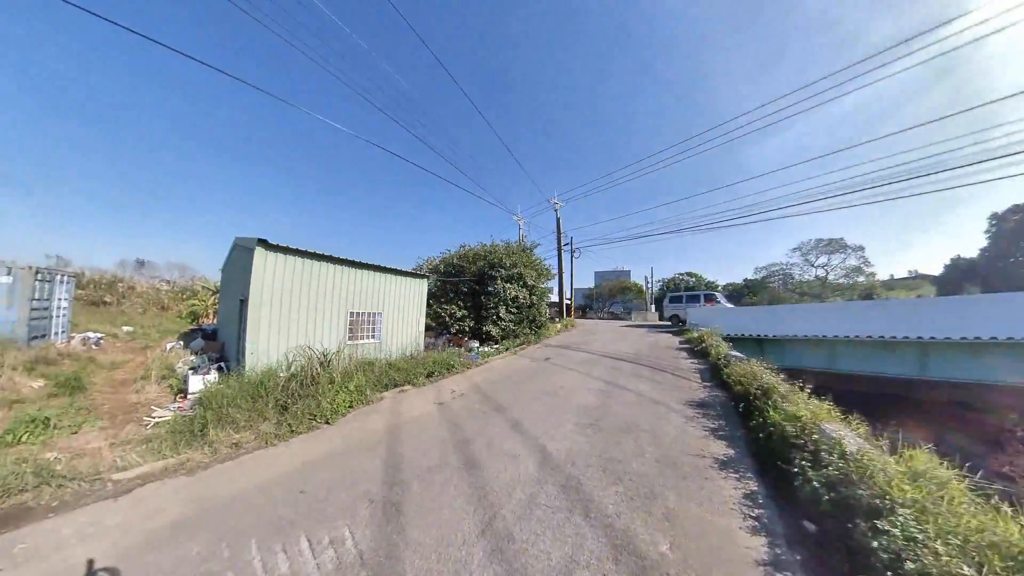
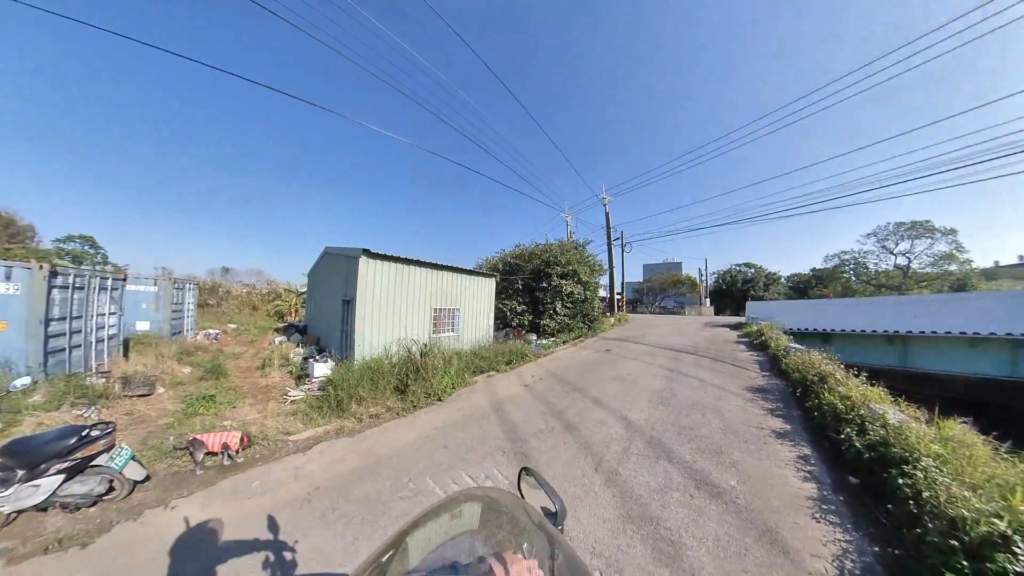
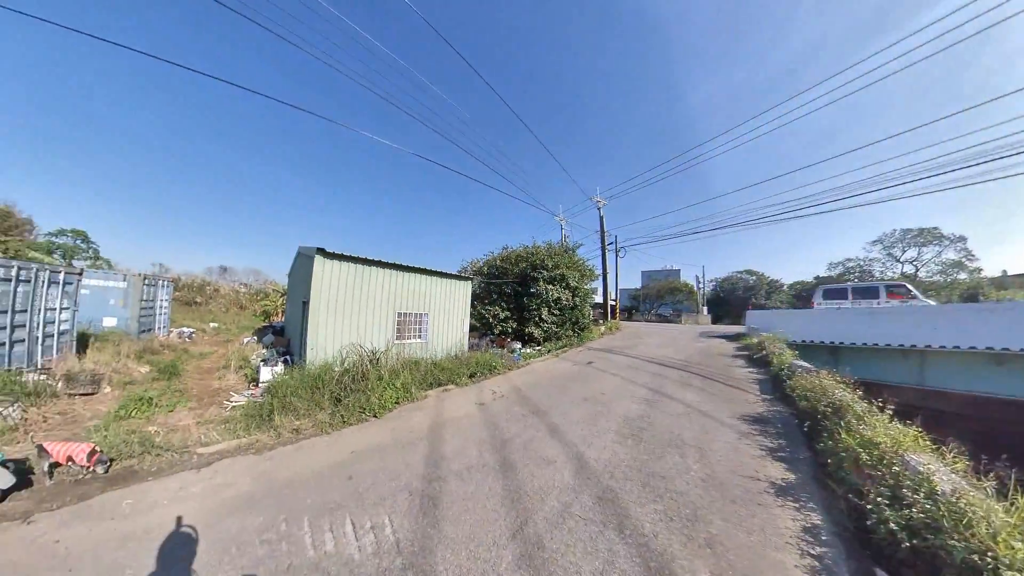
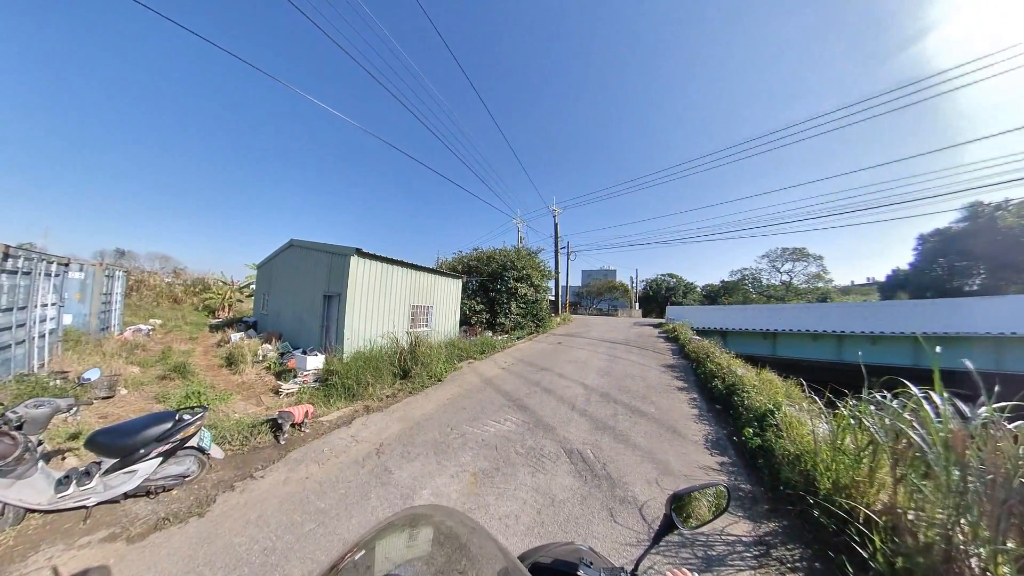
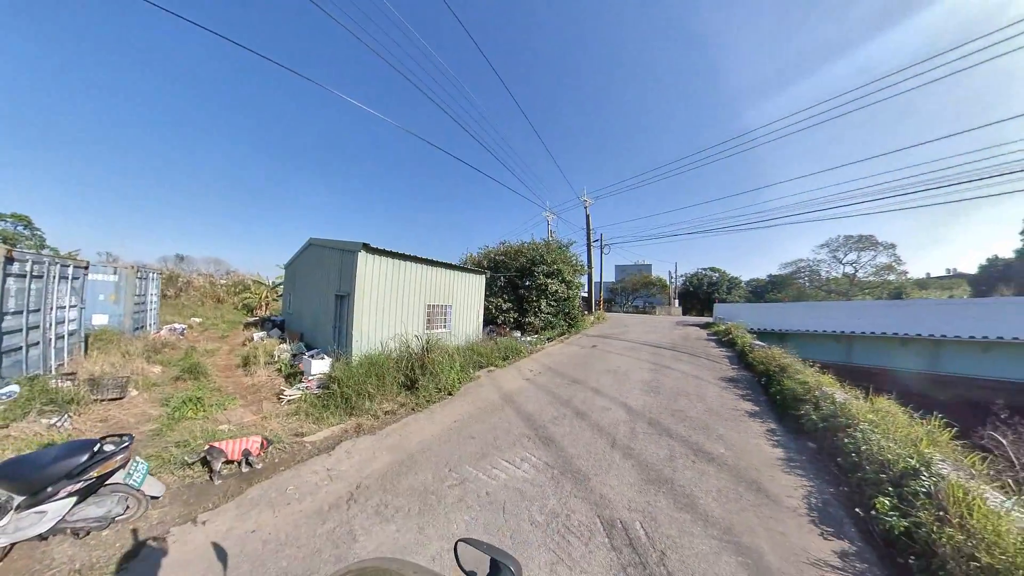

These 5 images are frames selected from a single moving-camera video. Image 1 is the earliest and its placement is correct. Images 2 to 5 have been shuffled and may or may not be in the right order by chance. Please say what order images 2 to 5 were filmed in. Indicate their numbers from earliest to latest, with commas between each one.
3, 2, 5, 4
